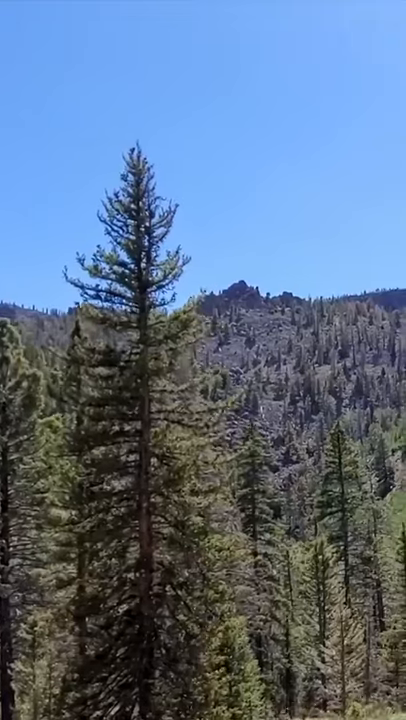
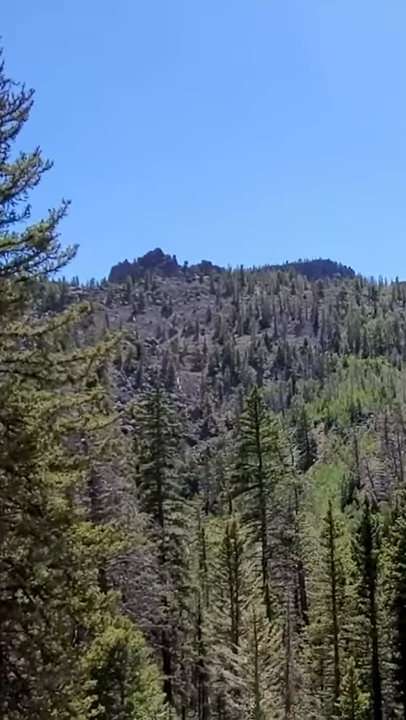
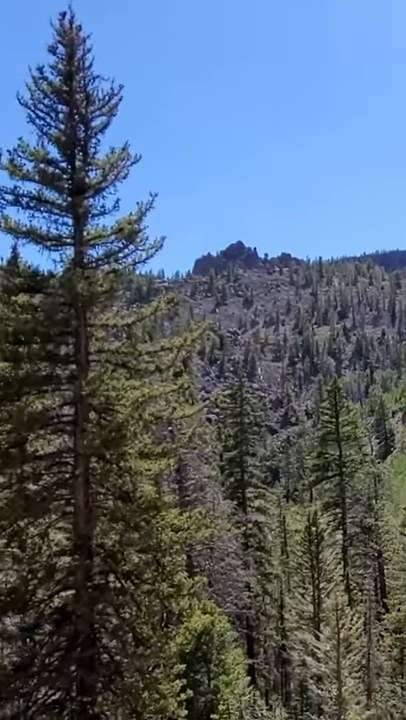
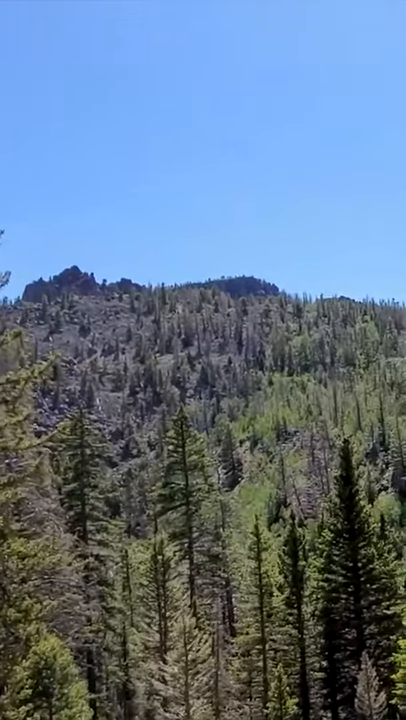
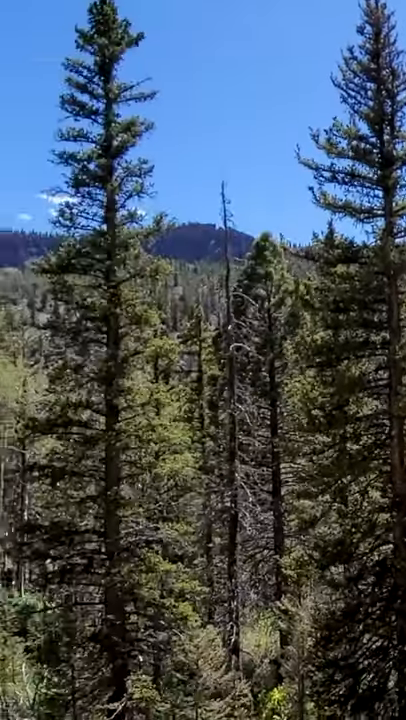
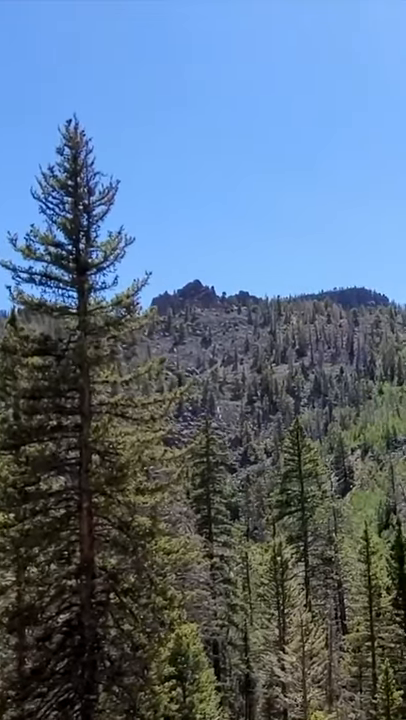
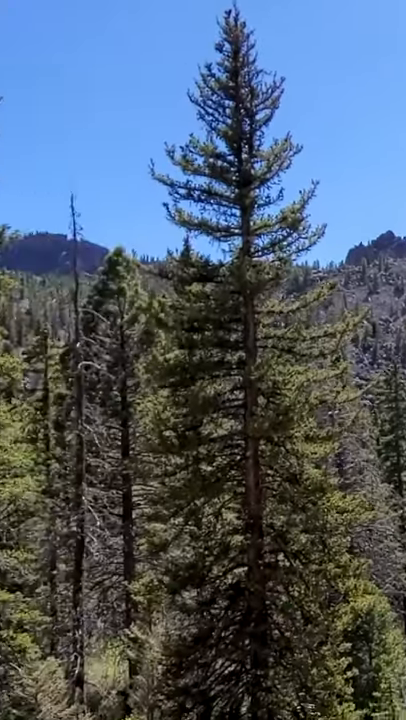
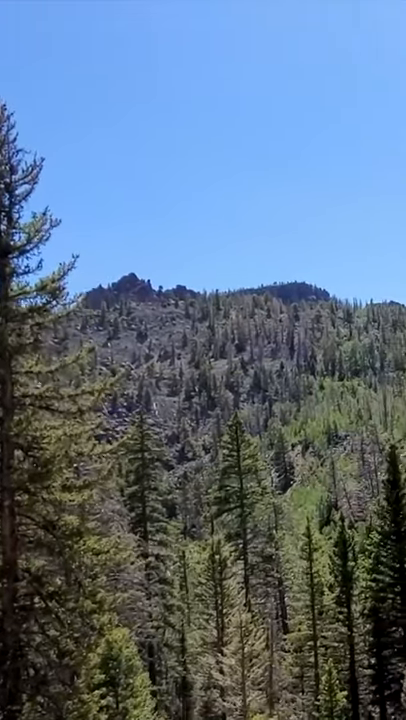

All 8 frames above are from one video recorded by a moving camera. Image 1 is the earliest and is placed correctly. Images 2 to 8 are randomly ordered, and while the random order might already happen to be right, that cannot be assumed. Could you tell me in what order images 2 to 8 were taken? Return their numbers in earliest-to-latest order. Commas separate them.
6, 8, 4, 2, 3, 7, 5
